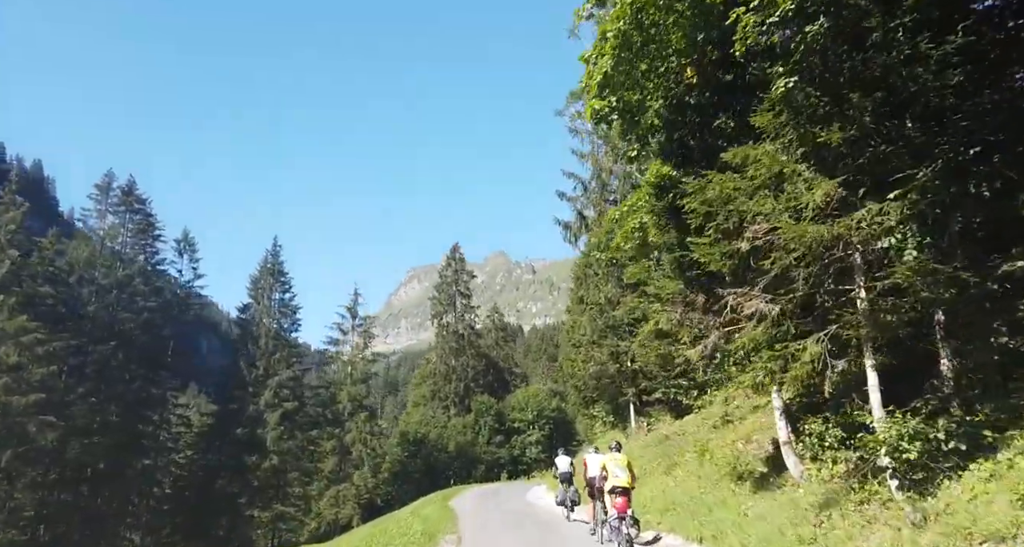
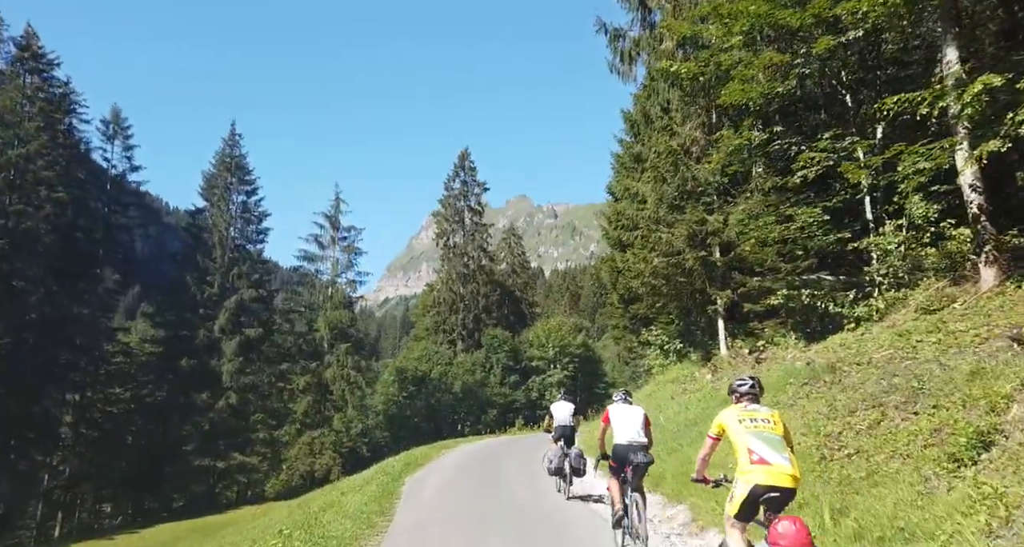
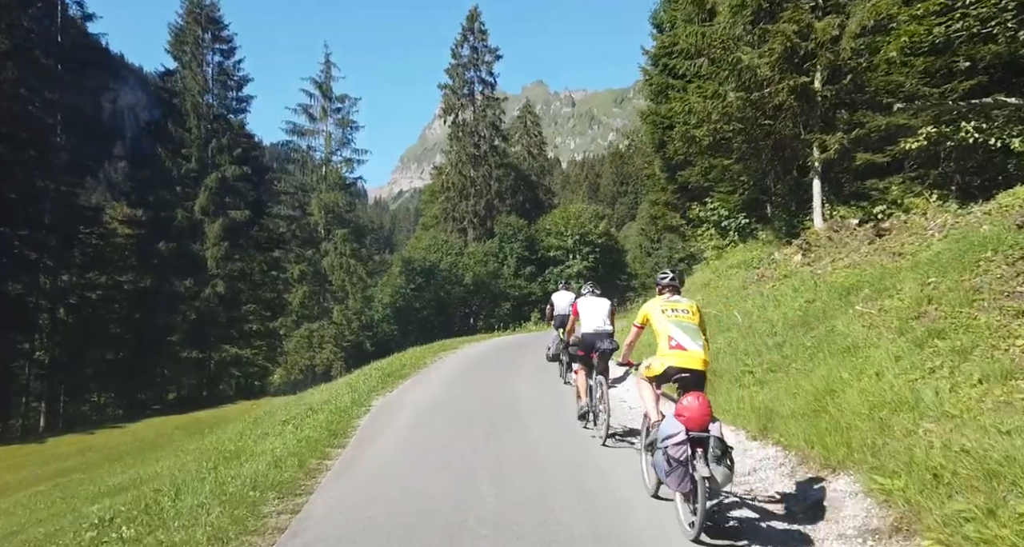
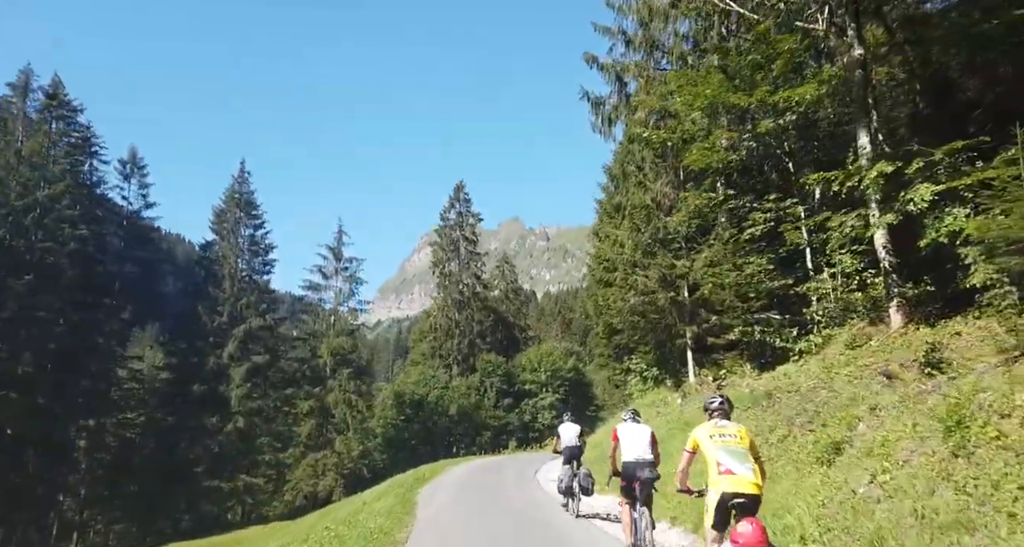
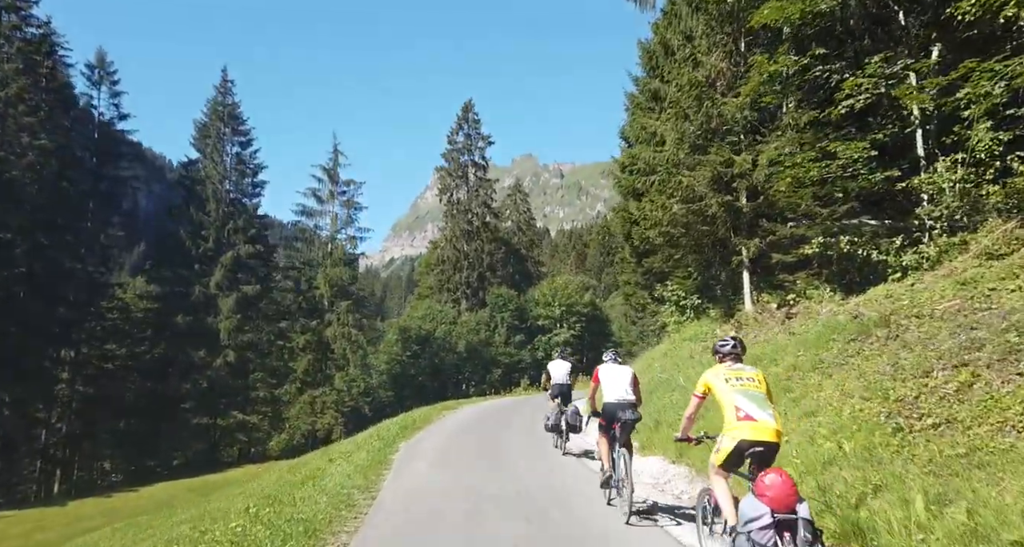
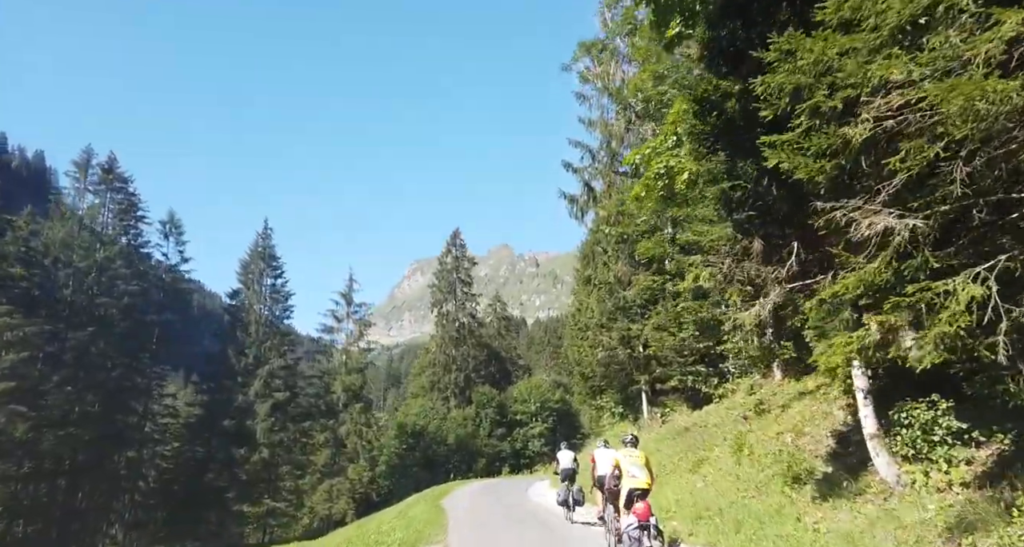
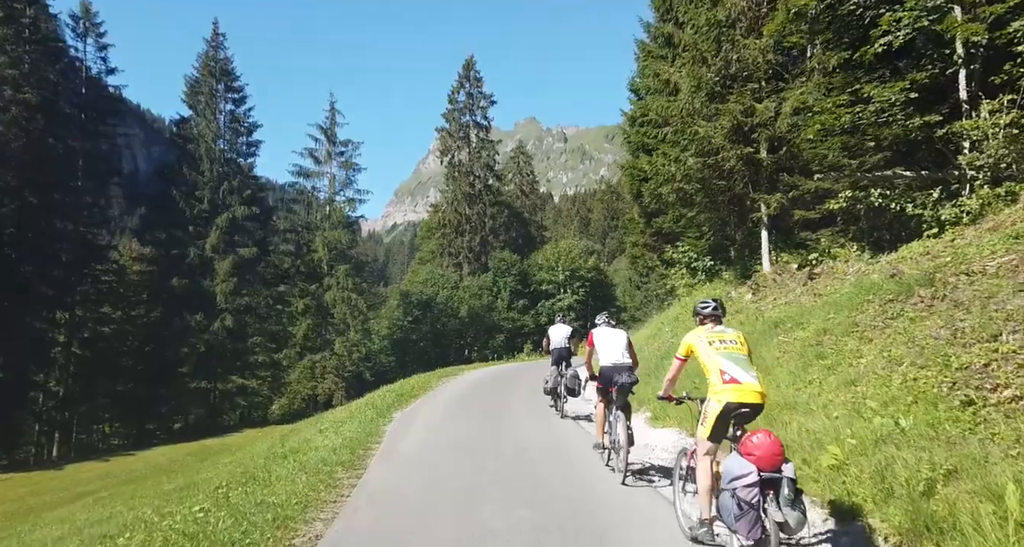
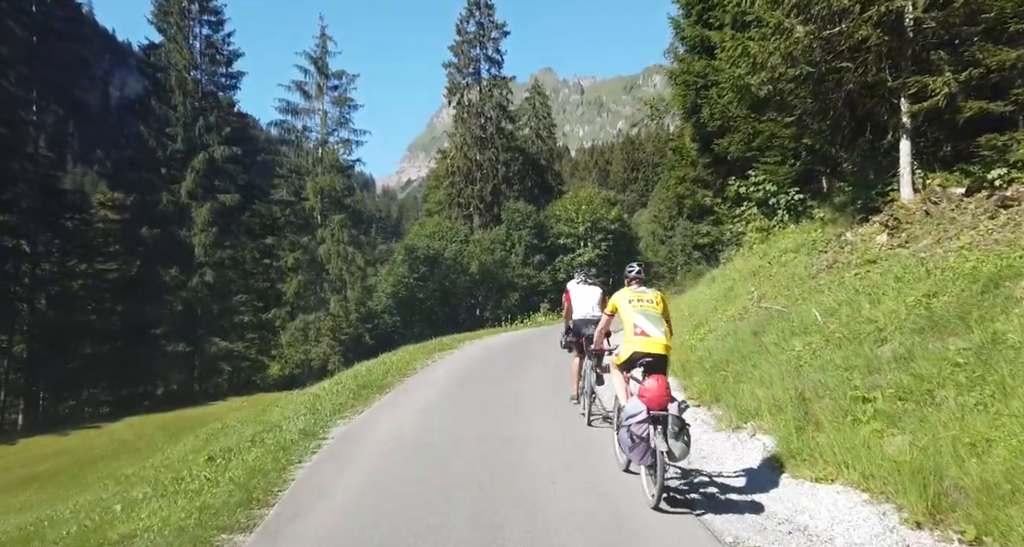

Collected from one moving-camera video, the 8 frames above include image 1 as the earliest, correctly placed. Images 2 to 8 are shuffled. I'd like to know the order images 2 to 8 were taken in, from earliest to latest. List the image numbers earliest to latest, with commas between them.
6, 4, 2, 5, 7, 3, 8
